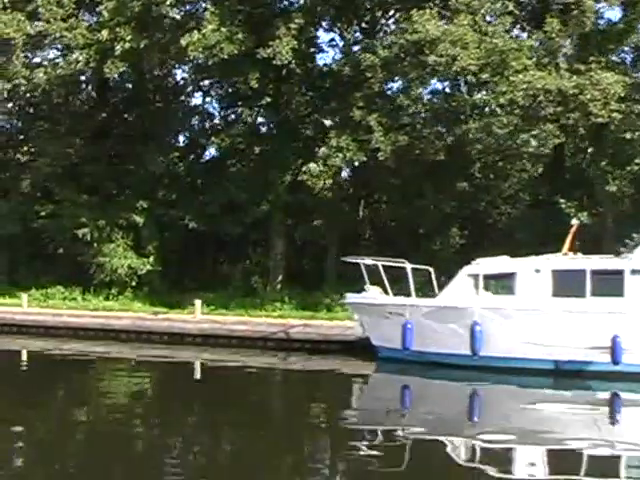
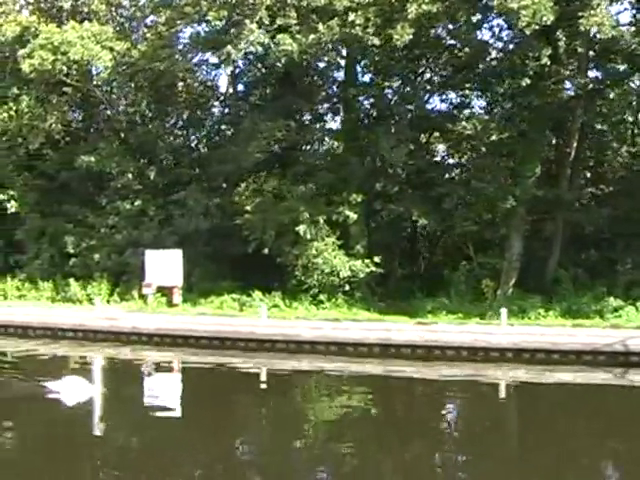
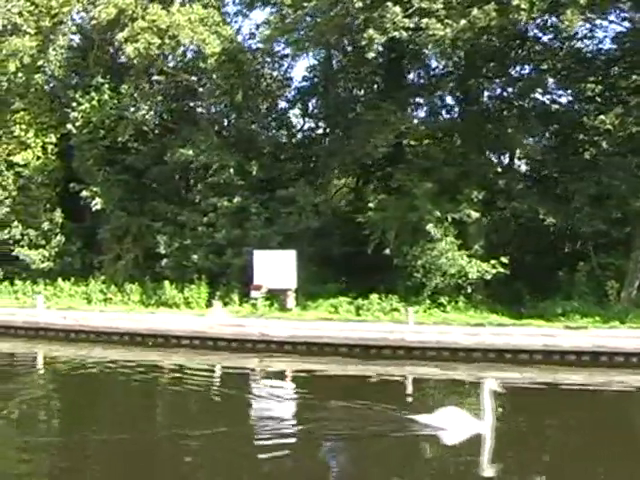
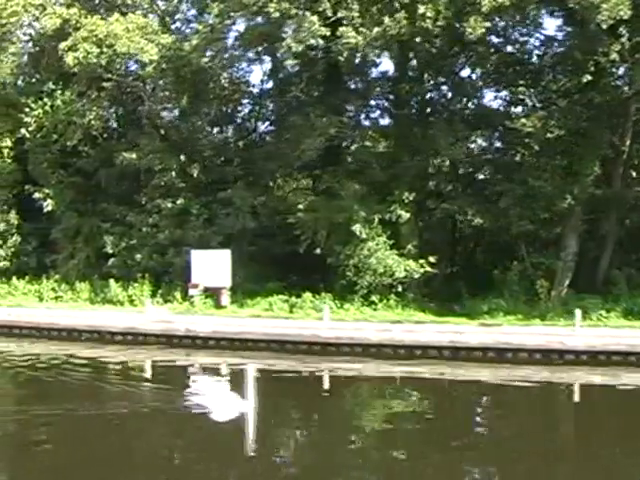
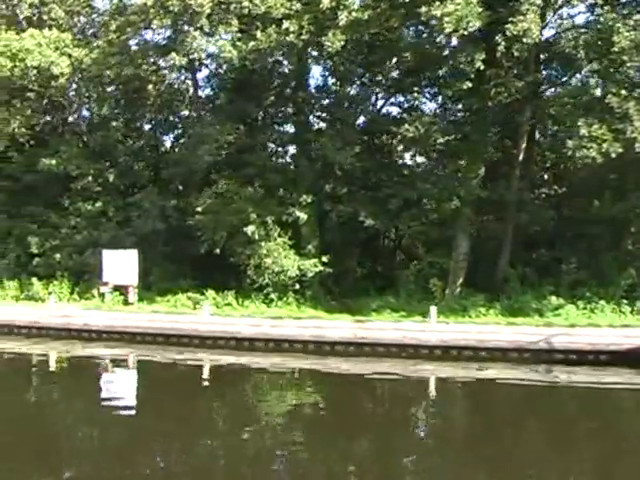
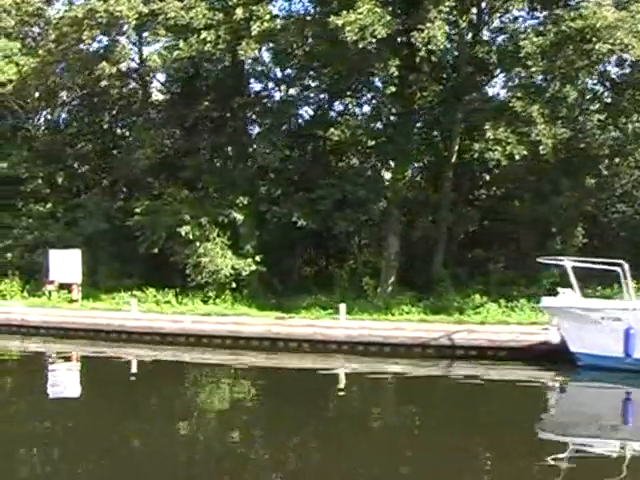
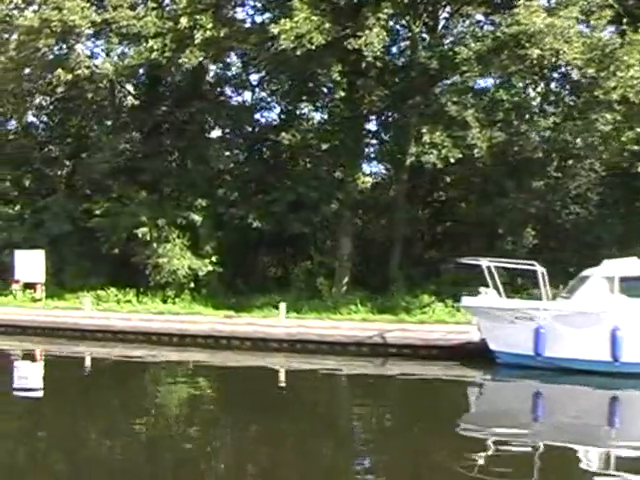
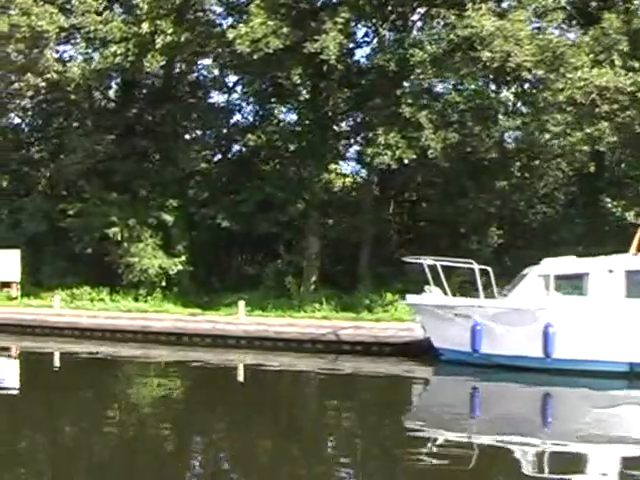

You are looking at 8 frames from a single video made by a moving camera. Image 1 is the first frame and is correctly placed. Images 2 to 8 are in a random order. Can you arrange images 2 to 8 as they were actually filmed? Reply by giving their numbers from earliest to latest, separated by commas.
8, 7, 6, 5, 2, 4, 3
